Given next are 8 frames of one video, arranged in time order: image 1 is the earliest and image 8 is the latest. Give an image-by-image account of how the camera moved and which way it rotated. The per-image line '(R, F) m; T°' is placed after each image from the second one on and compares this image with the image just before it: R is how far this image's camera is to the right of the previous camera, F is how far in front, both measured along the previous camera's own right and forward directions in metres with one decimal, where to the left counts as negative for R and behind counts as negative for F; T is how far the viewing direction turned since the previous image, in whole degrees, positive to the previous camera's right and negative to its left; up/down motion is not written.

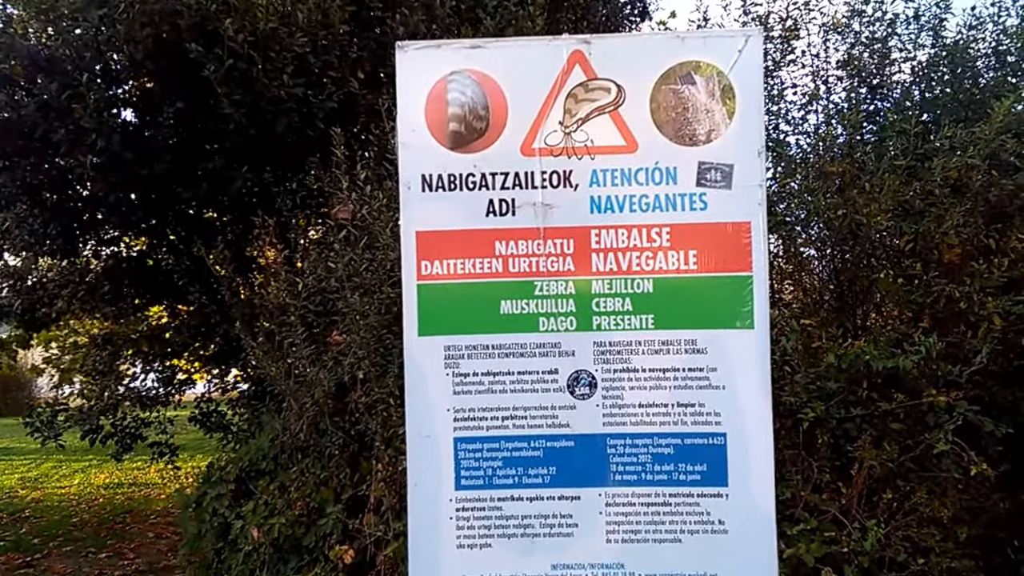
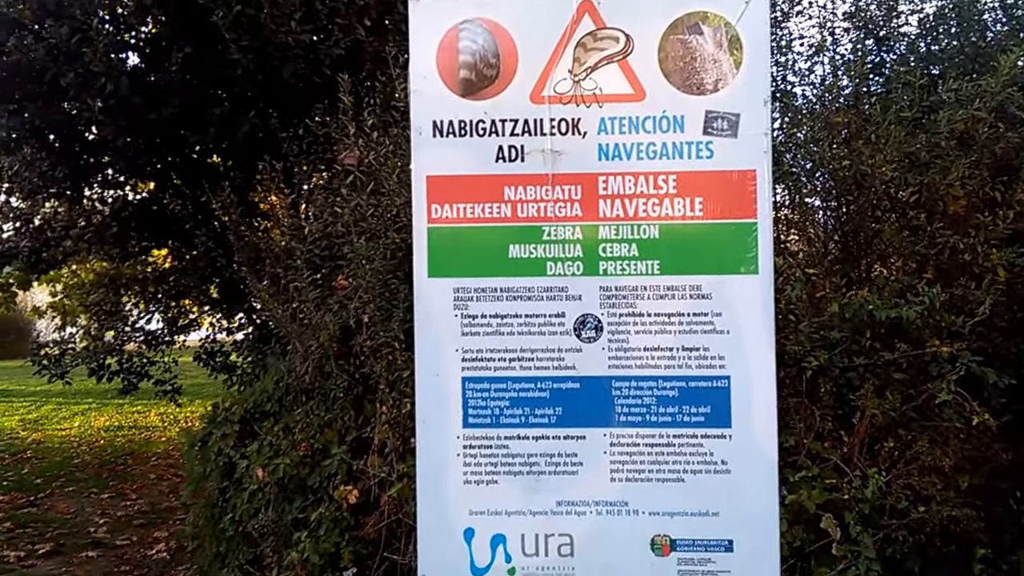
(0.0, 0.0) m; 0°
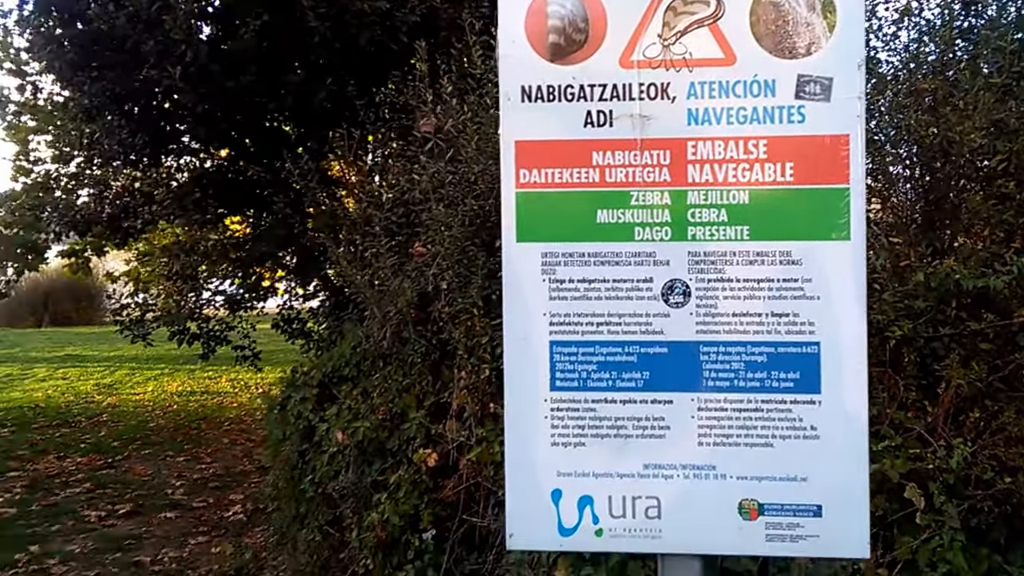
(-0.1, 0.0) m; -4°
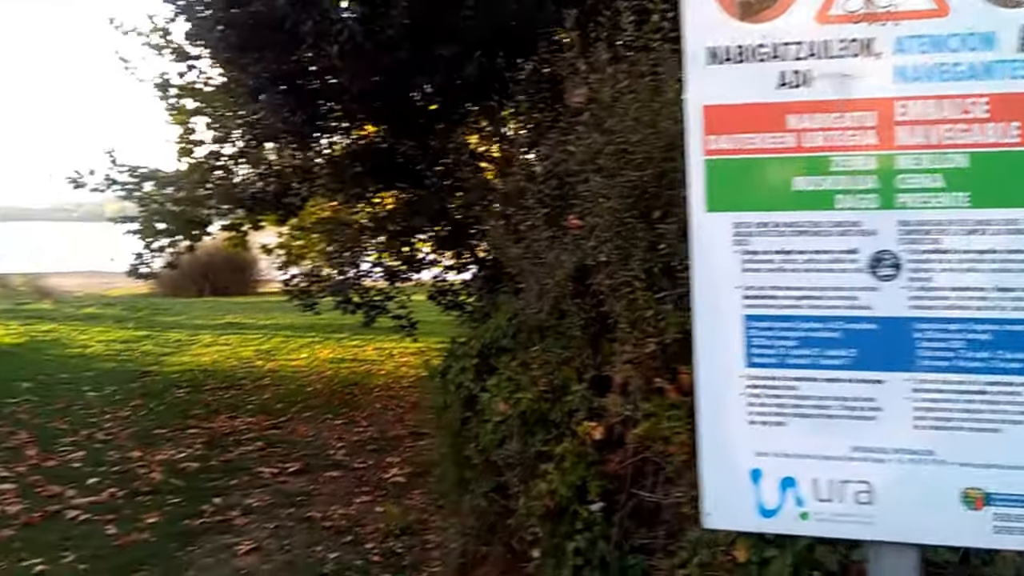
(-0.1, +0.1) m; -8°
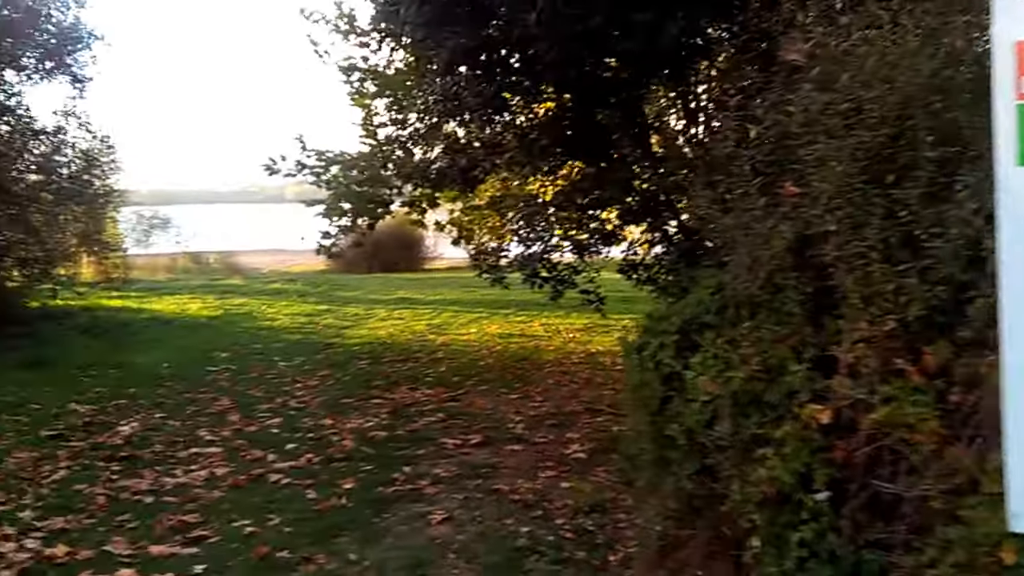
(-0.2, +0.2) m; -10°
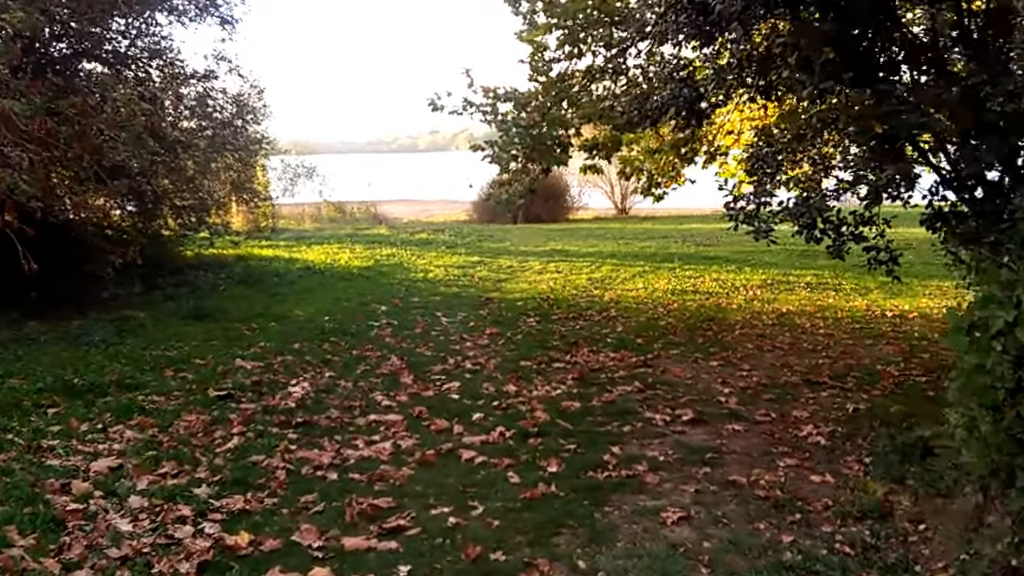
(-0.7, +1.0) m; -8°
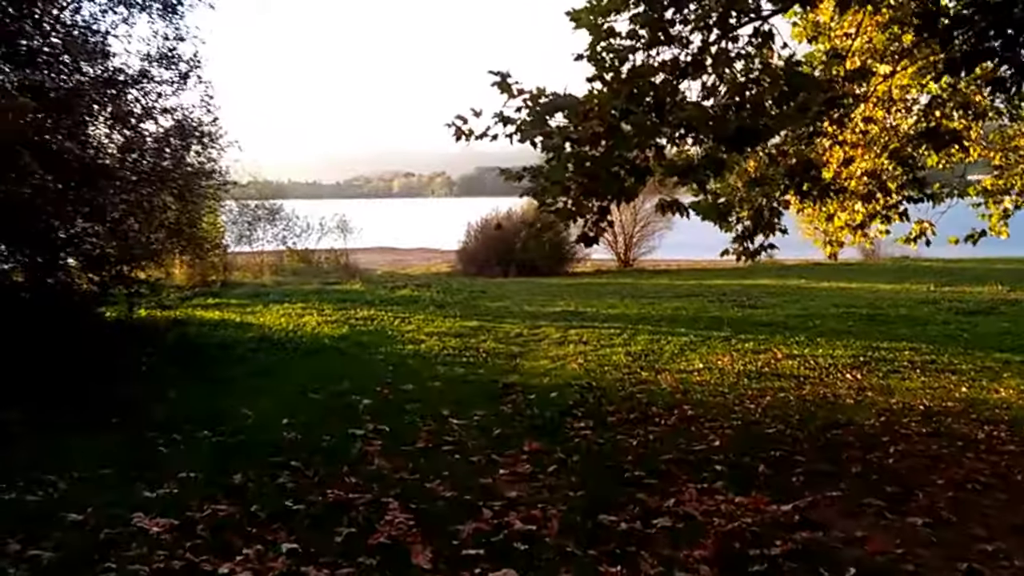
(-0.7, +3.5) m; +2°
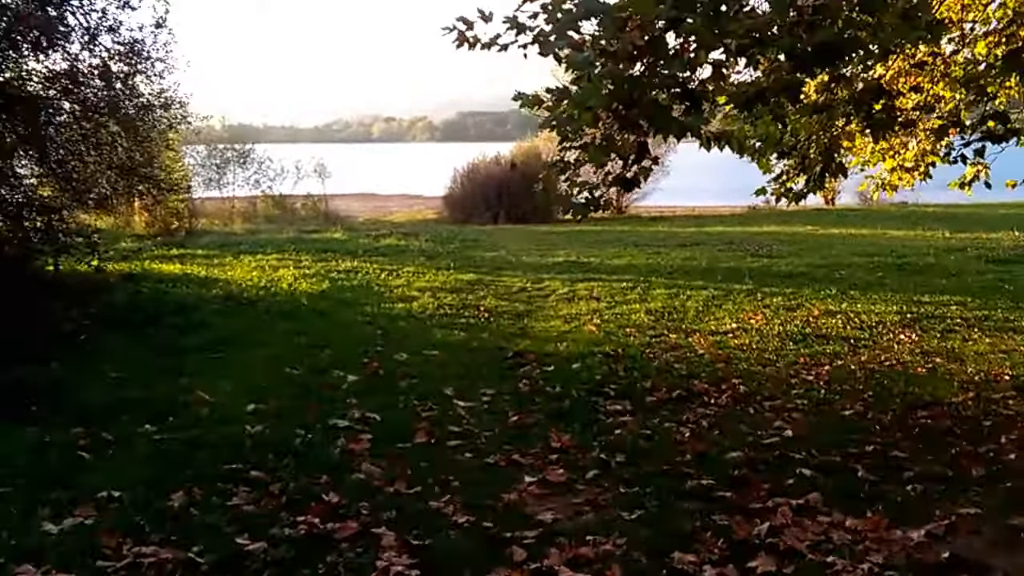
(-0.3, +1.6) m; +1°
